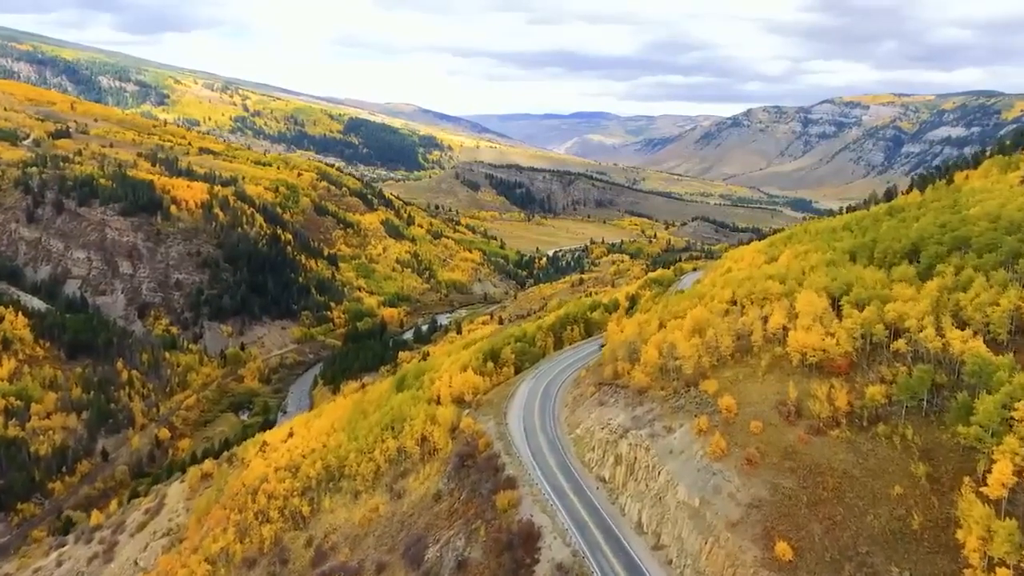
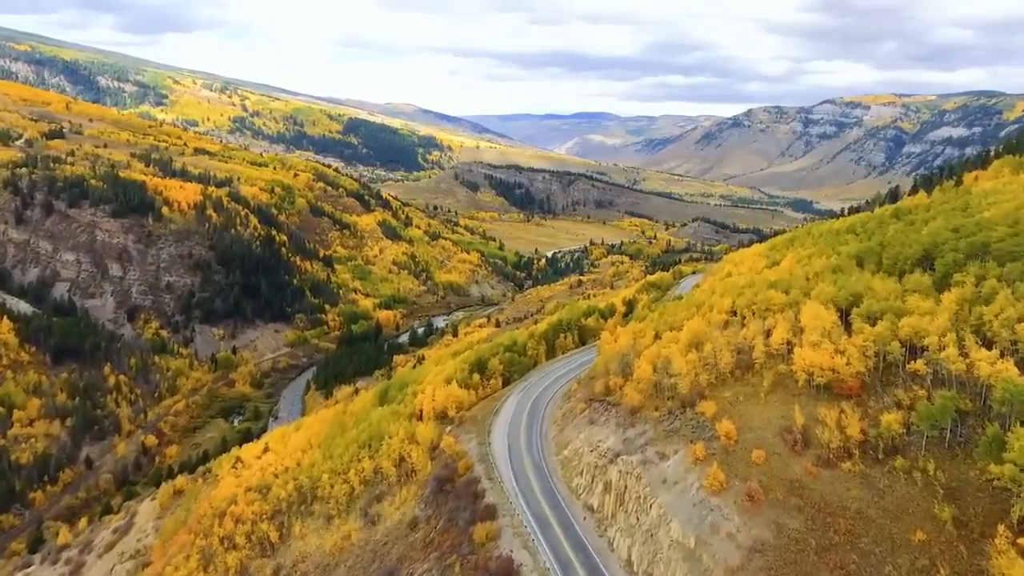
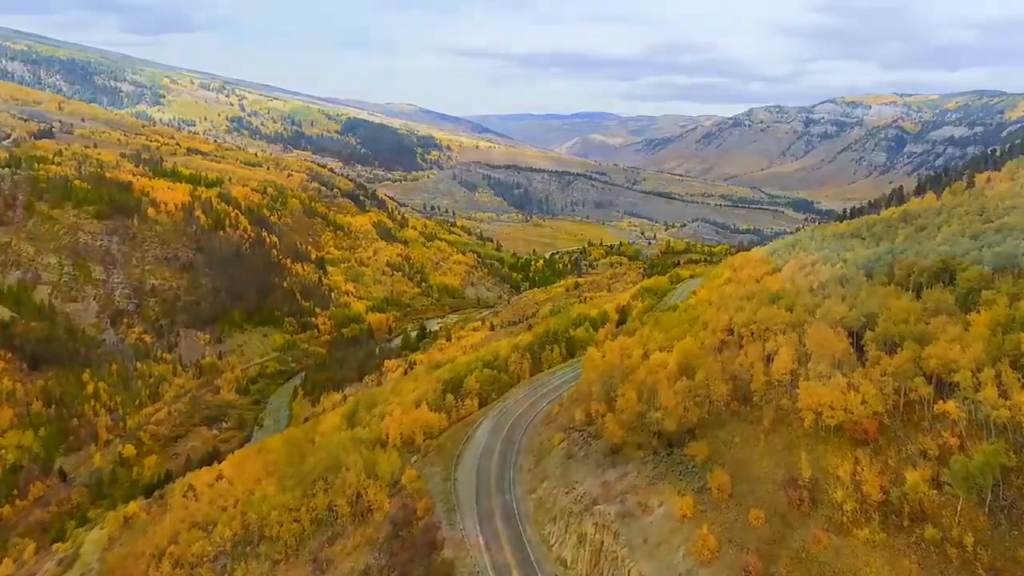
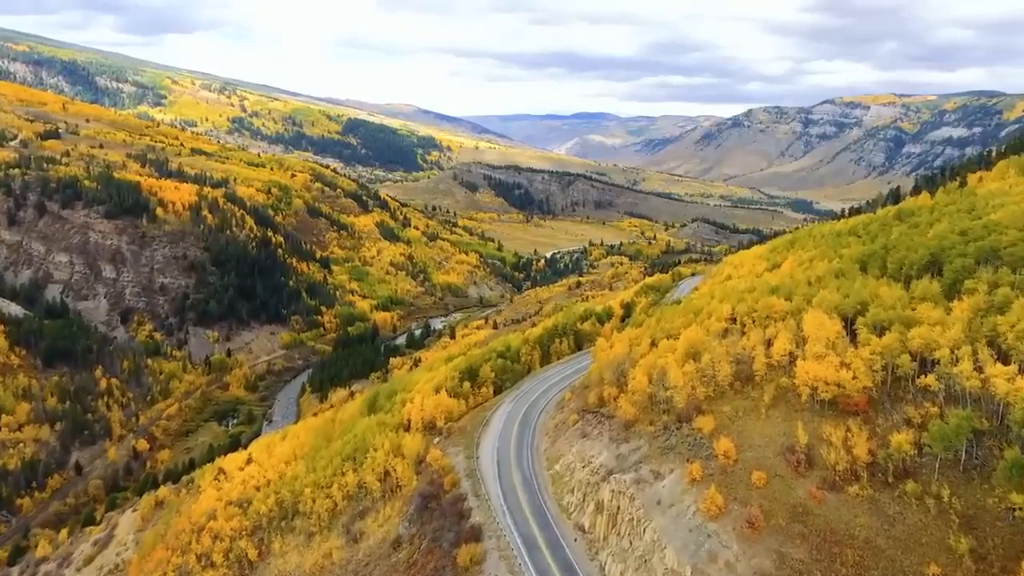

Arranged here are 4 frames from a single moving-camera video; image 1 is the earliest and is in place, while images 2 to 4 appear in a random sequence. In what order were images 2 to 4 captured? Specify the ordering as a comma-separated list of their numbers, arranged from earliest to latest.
2, 4, 3
